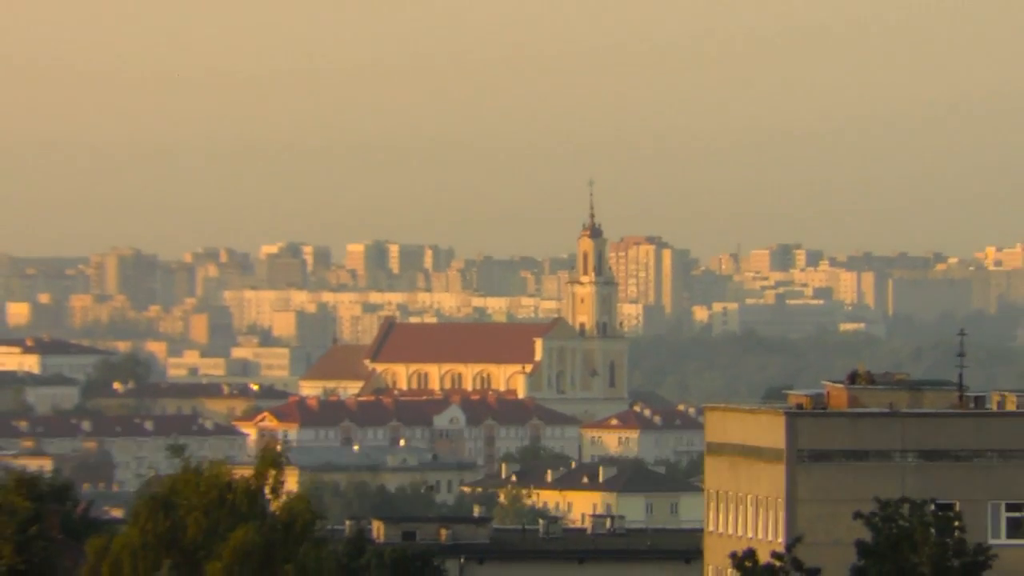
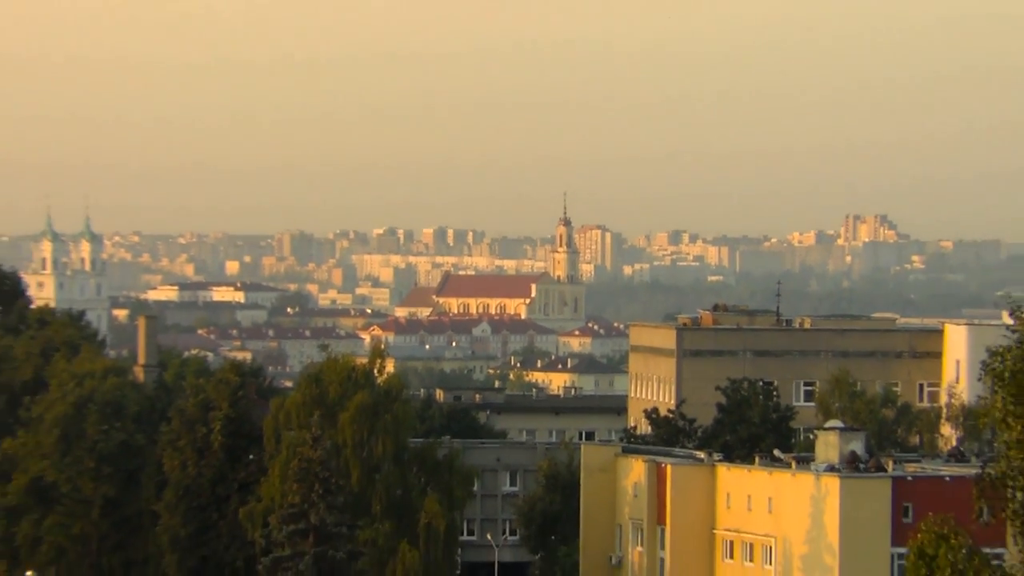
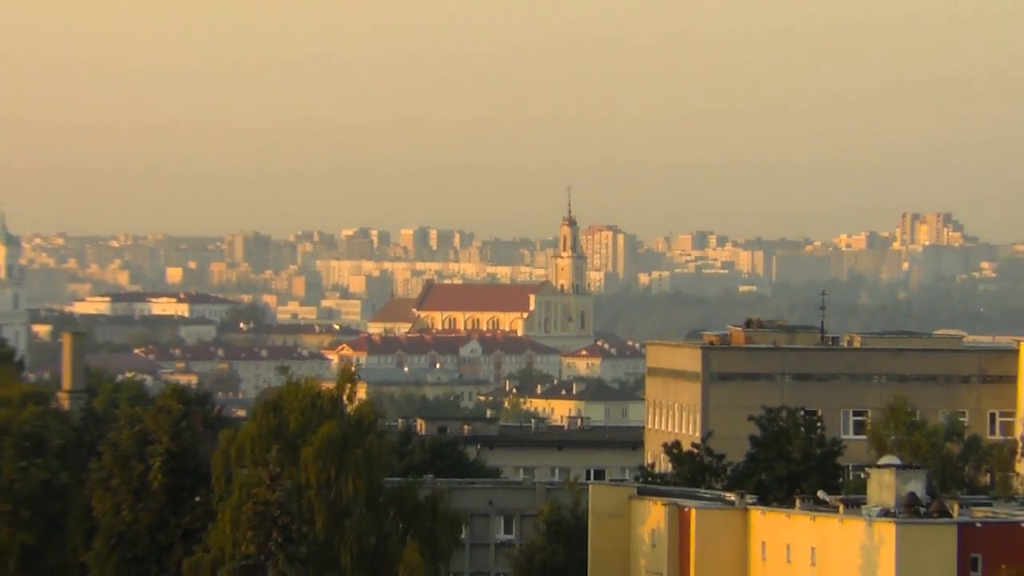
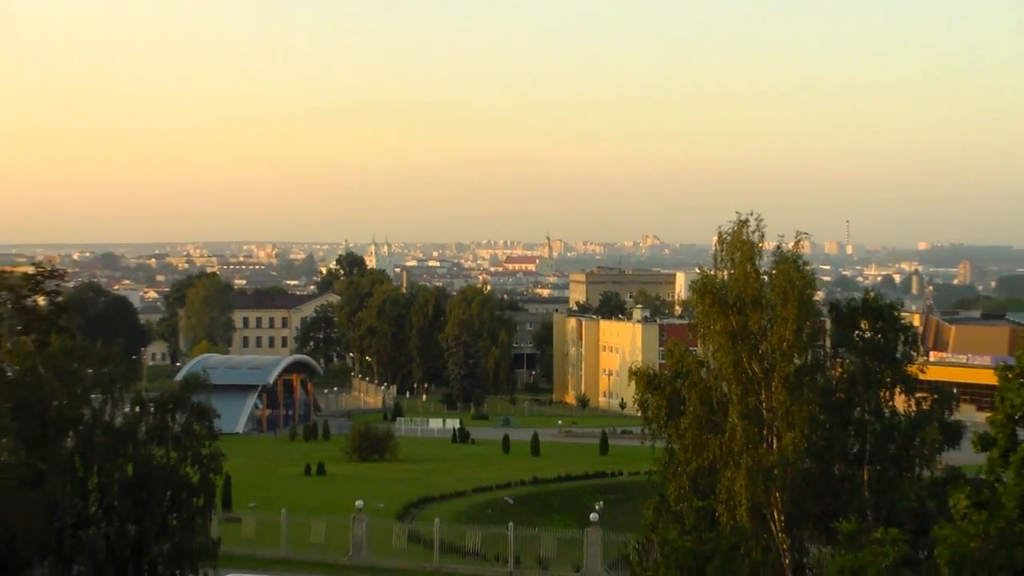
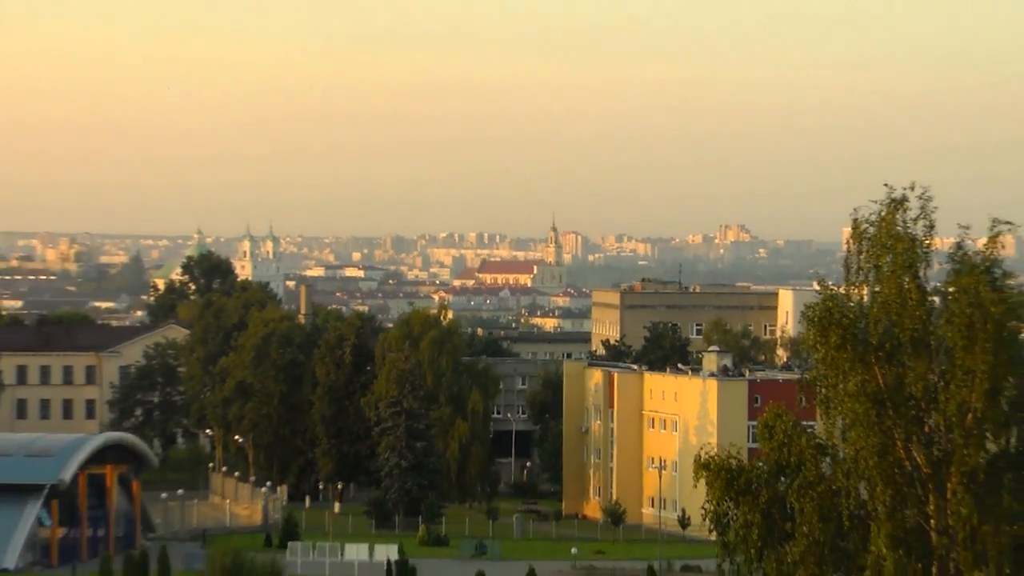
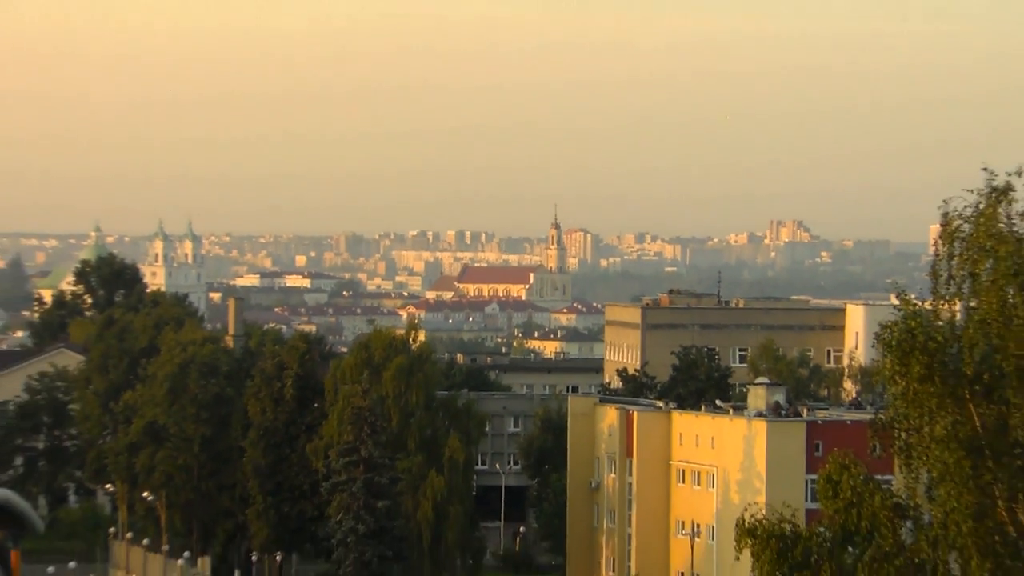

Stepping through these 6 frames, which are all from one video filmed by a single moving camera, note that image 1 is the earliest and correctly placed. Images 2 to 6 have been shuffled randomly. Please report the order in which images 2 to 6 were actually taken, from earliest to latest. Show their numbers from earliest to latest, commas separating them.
3, 2, 6, 5, 4
